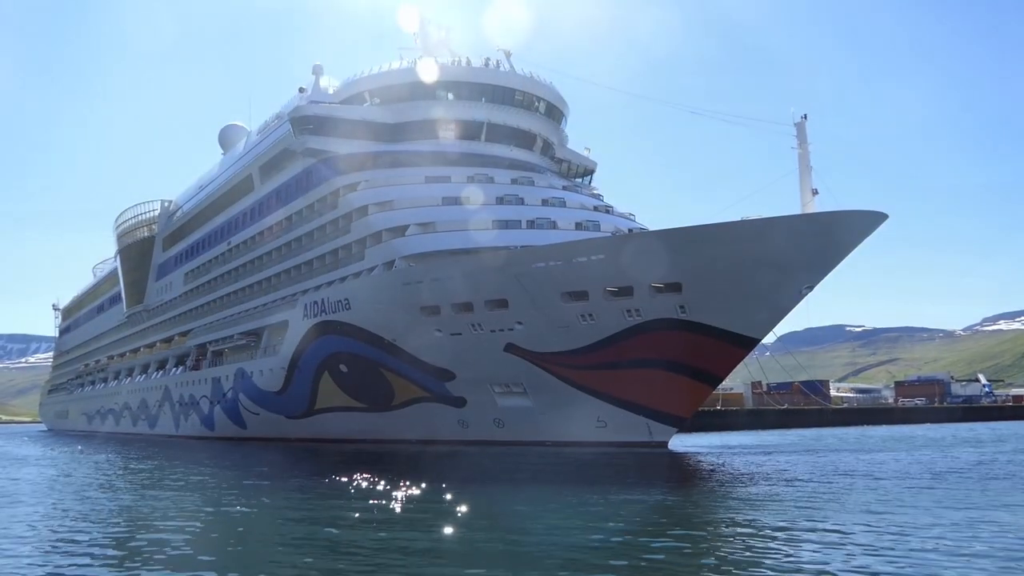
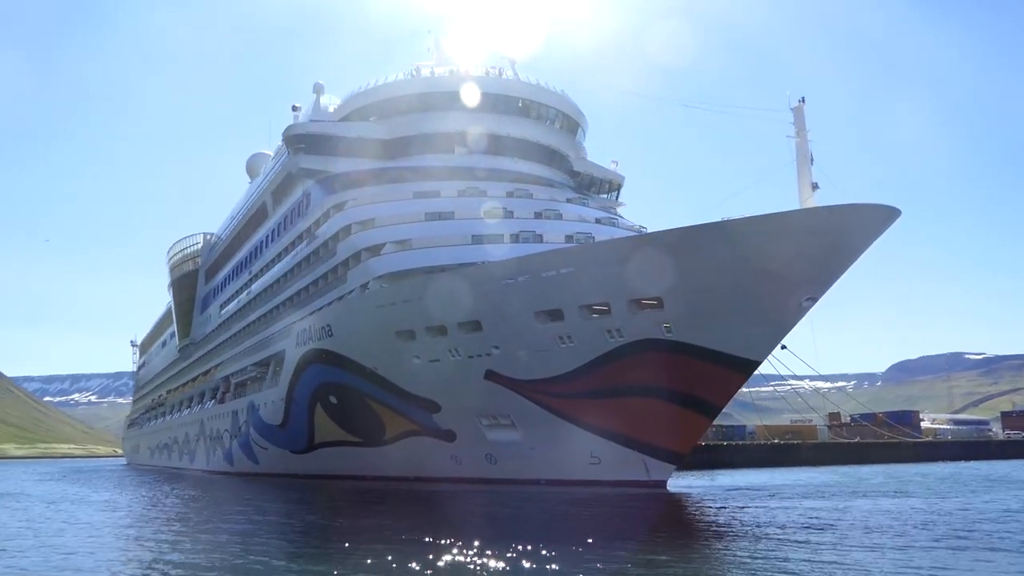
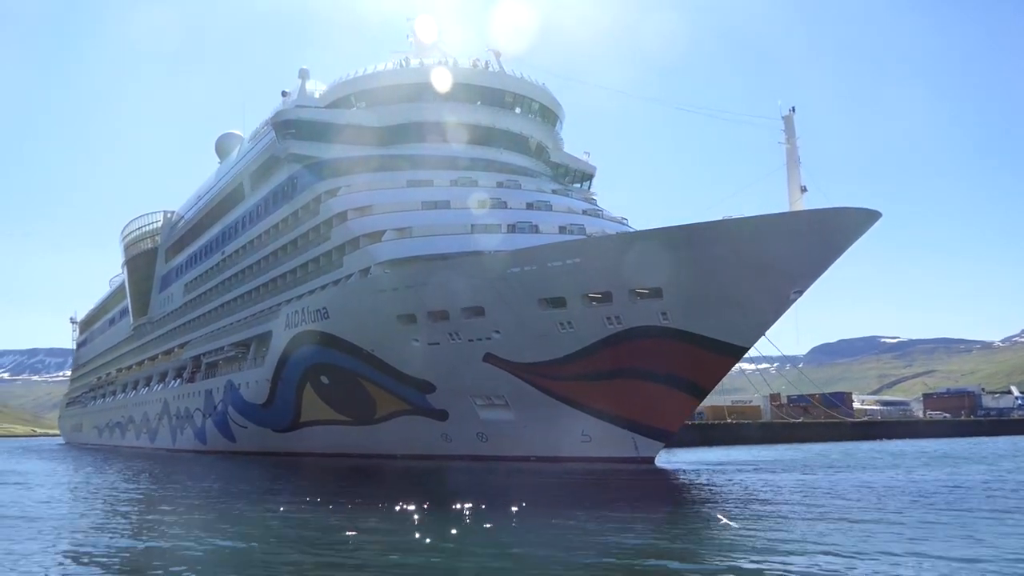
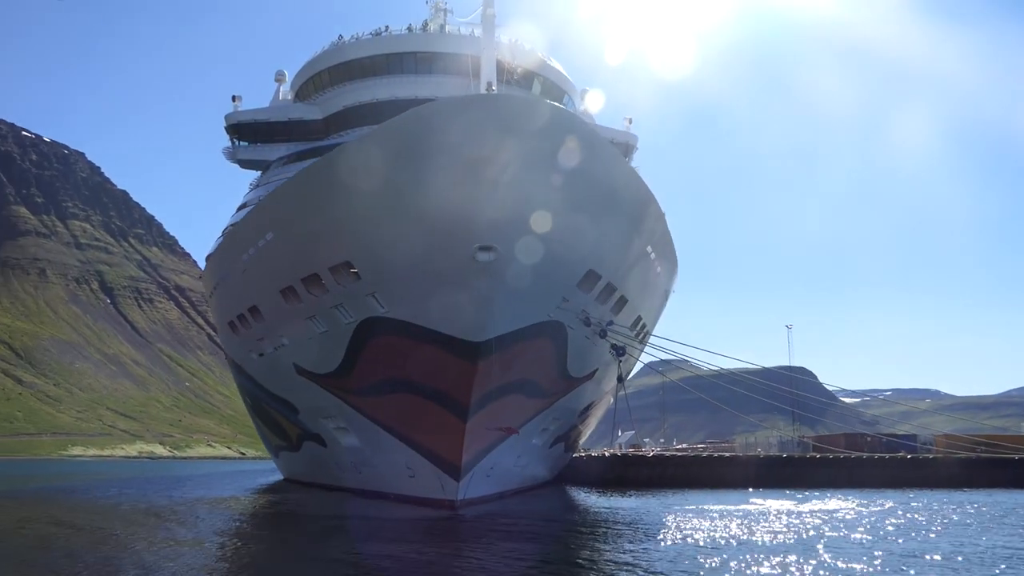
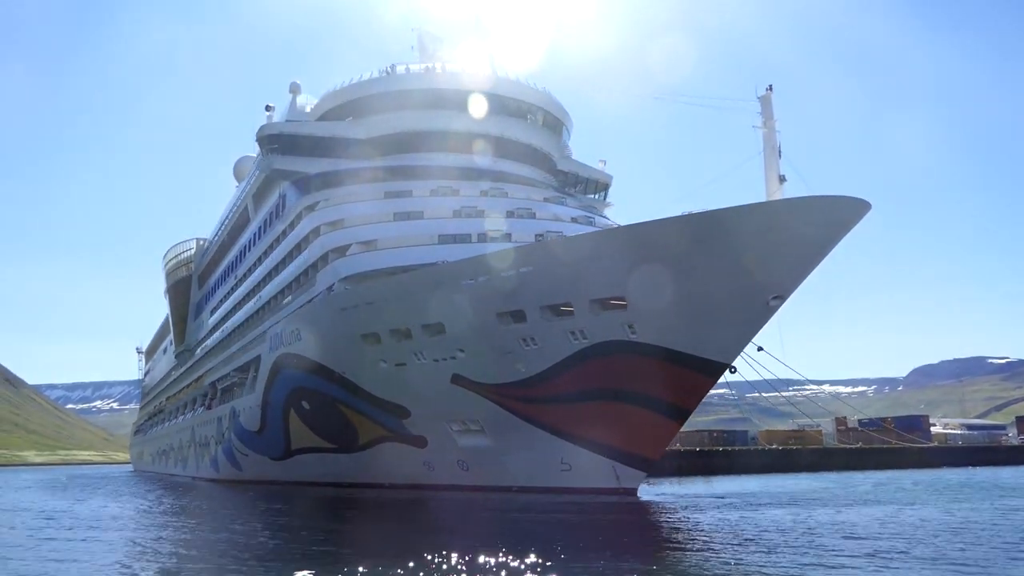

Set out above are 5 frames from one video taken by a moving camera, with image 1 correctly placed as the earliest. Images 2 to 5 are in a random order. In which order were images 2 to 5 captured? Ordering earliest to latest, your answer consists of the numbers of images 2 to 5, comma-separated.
3, 2, 5, 4
